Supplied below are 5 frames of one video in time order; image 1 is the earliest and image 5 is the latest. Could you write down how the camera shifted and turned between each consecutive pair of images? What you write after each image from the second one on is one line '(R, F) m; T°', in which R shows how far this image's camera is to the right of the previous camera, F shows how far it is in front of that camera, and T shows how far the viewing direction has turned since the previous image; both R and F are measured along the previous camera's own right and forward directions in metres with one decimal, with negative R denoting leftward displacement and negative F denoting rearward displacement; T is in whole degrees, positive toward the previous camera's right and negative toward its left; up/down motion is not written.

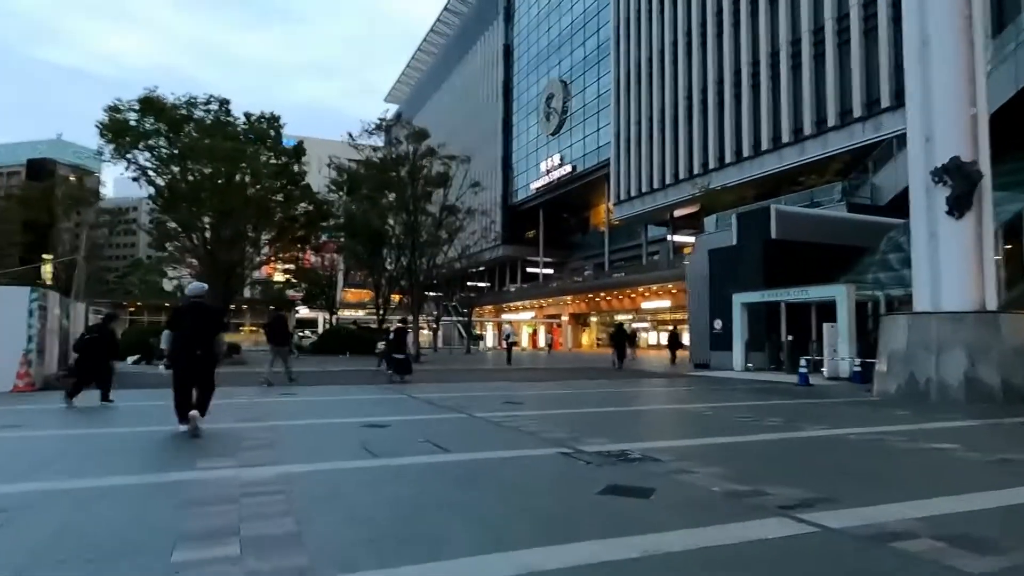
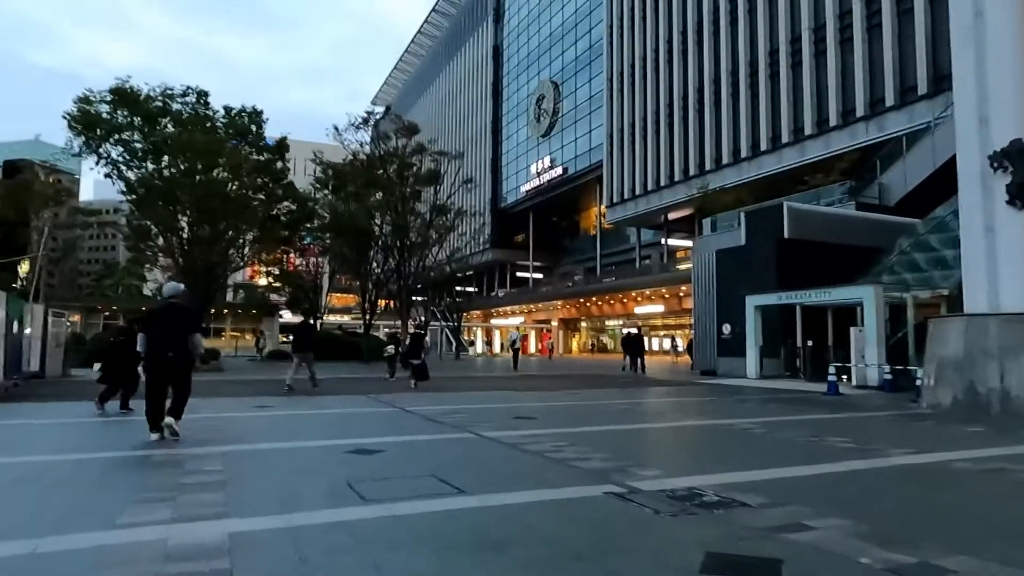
(-0.3, +1.2) m; +1°
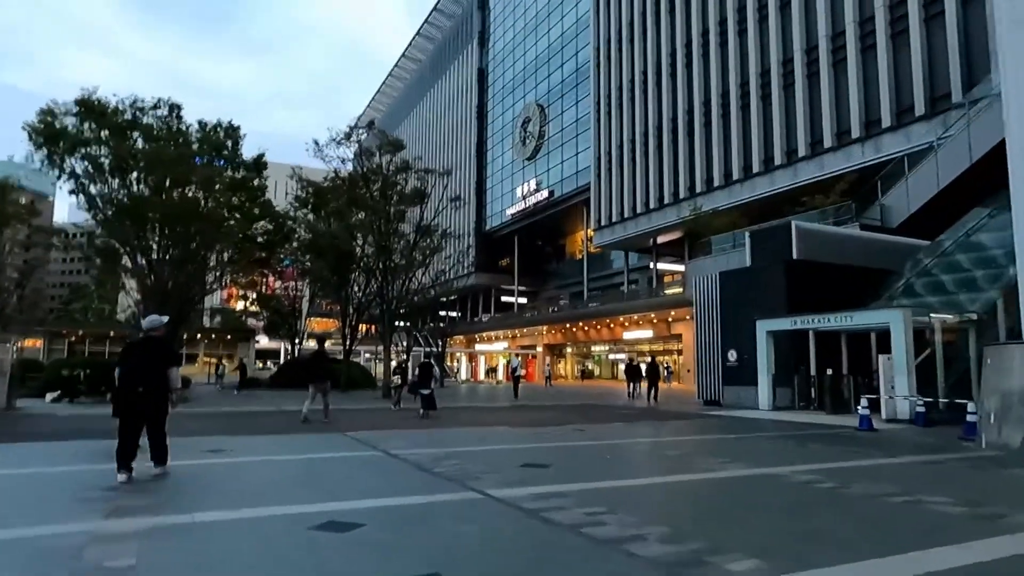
(-0.3, +1.2) m; +2°
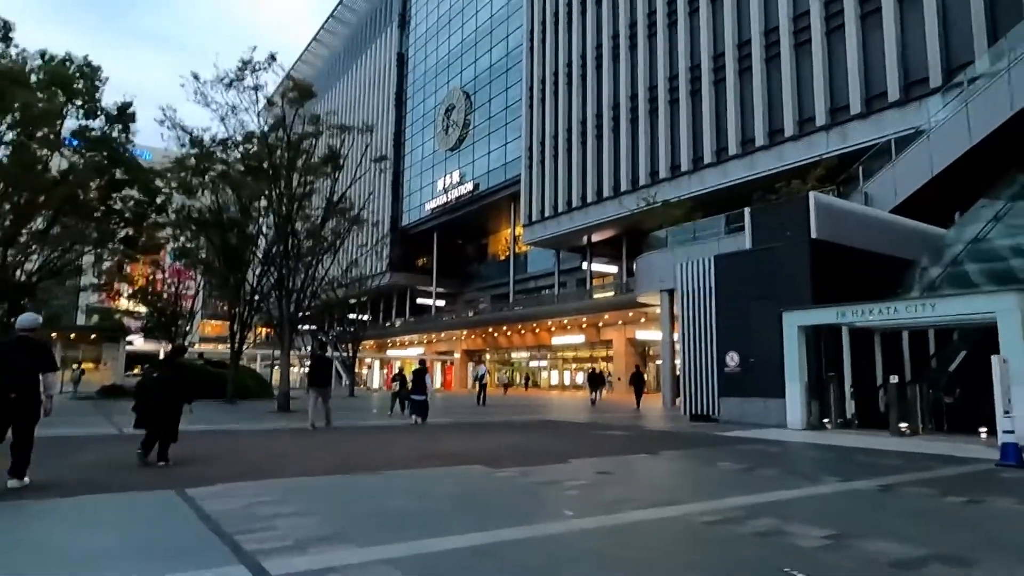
(-0.7, +4.2) m; +8°
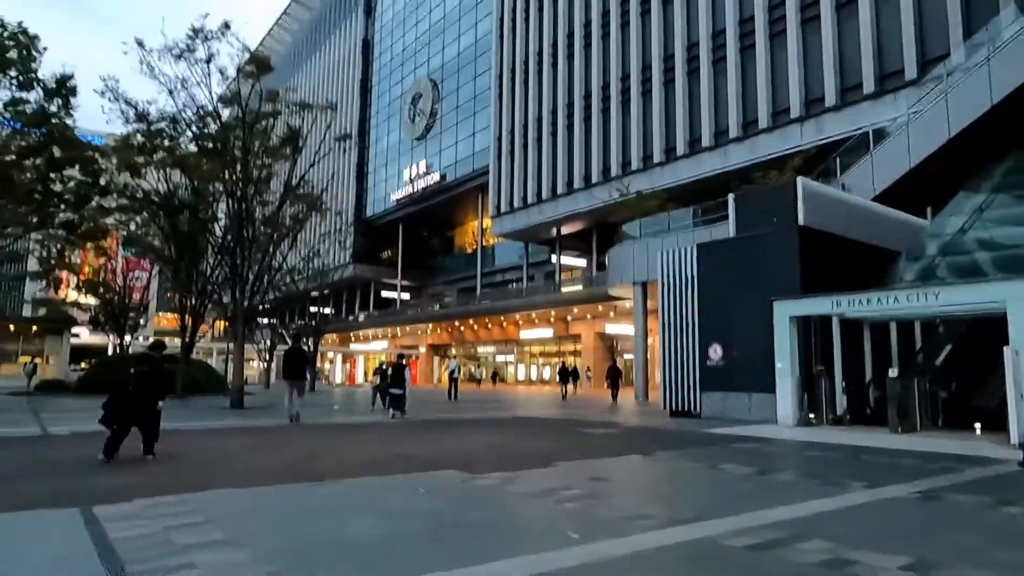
(-0.2, +0.9) m; +3°
